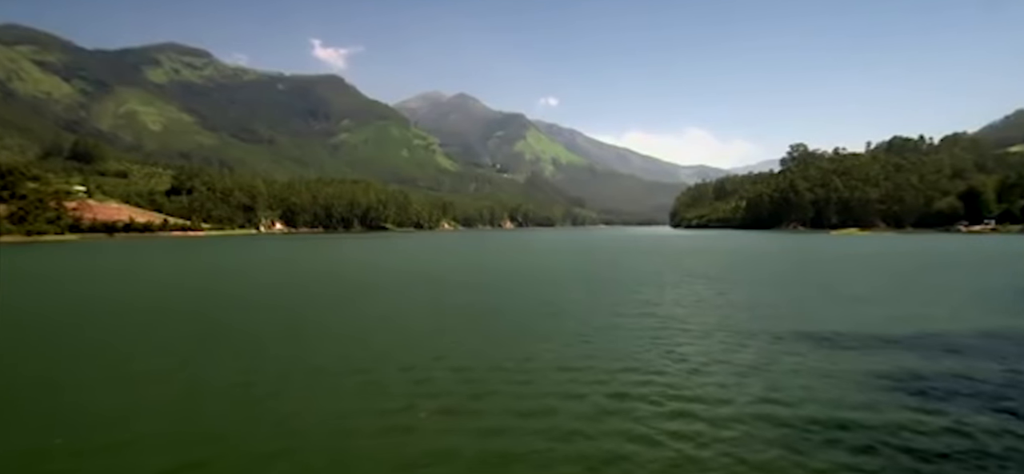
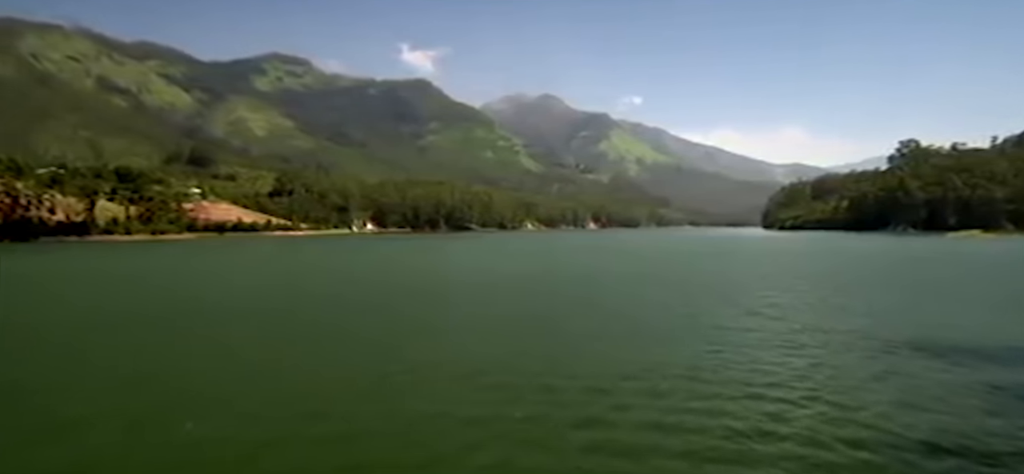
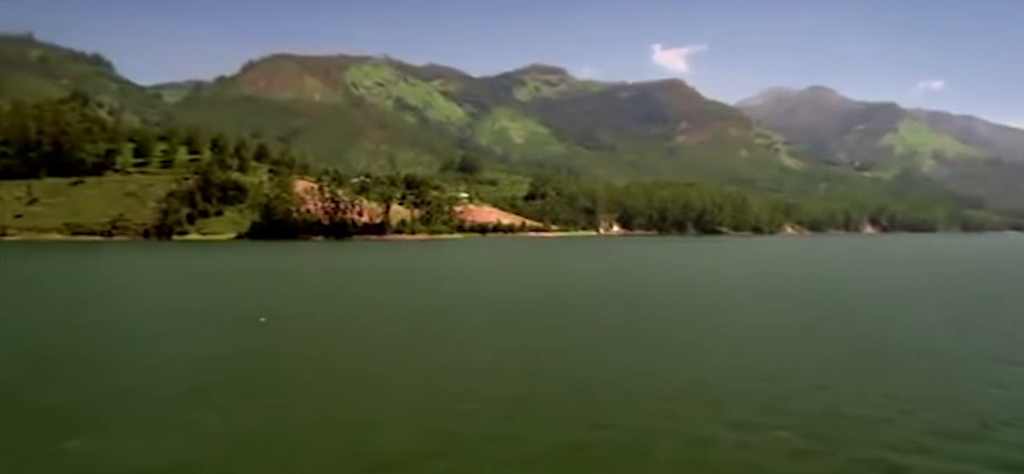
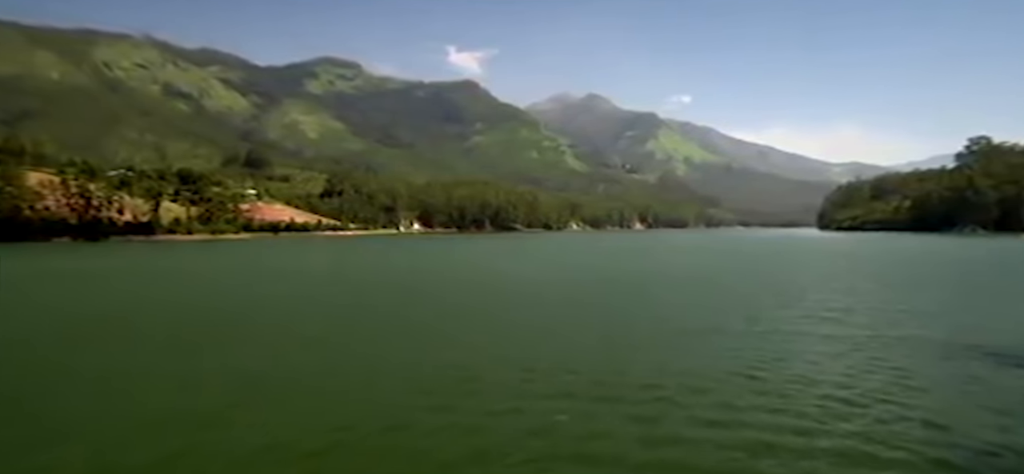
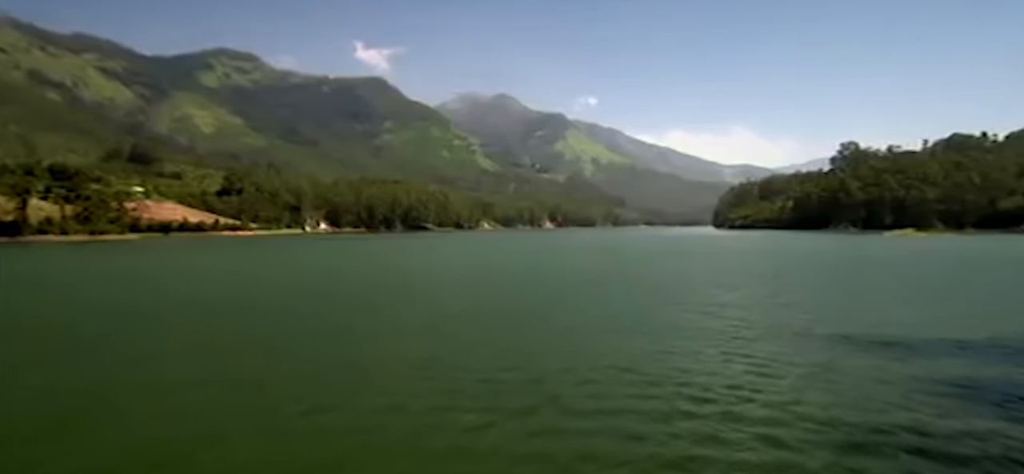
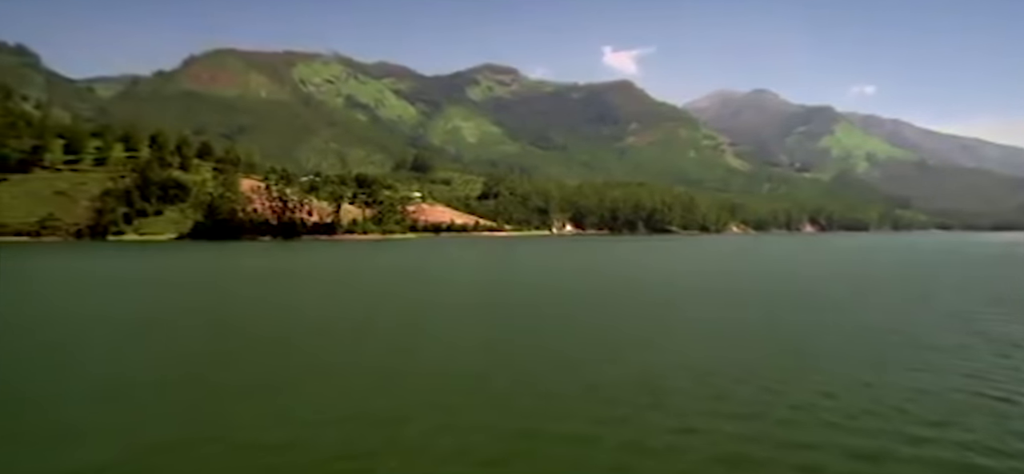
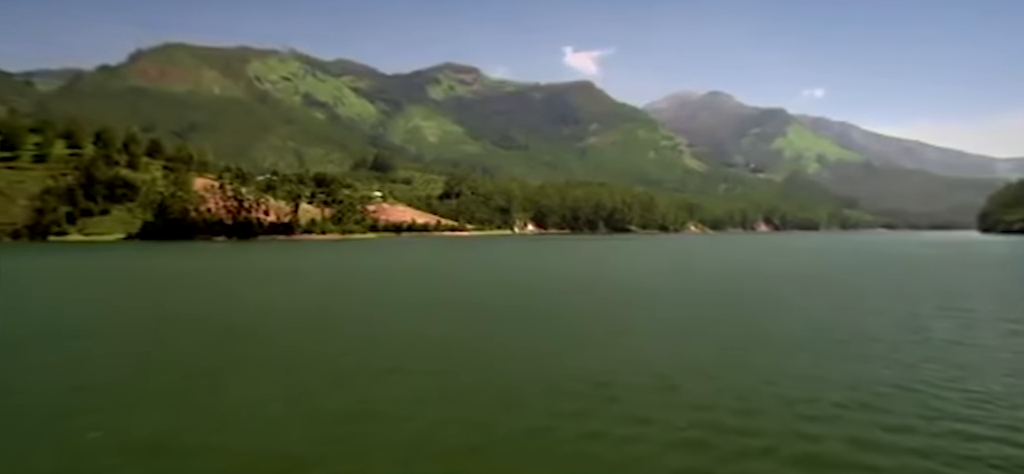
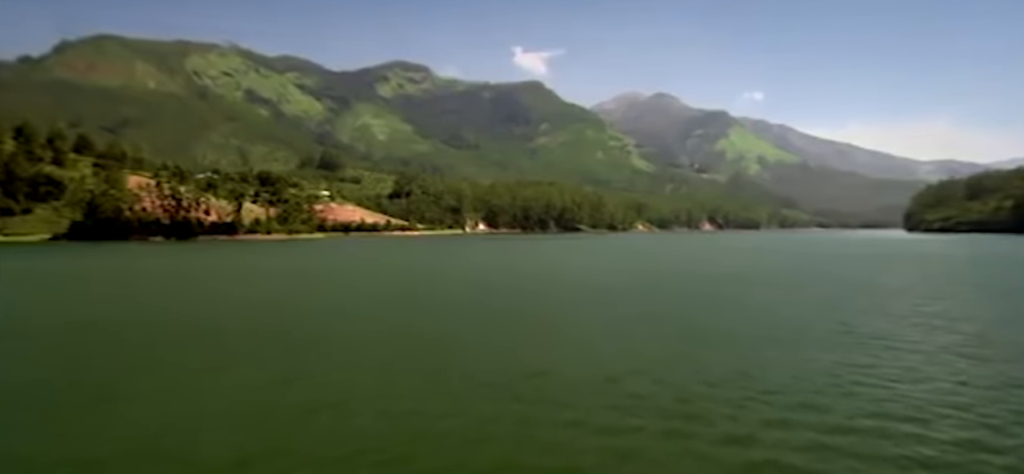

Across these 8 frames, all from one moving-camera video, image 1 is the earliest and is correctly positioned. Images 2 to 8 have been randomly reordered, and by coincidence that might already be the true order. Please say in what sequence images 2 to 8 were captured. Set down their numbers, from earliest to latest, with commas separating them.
5, 2, 4, 8, 7, 6, 3
